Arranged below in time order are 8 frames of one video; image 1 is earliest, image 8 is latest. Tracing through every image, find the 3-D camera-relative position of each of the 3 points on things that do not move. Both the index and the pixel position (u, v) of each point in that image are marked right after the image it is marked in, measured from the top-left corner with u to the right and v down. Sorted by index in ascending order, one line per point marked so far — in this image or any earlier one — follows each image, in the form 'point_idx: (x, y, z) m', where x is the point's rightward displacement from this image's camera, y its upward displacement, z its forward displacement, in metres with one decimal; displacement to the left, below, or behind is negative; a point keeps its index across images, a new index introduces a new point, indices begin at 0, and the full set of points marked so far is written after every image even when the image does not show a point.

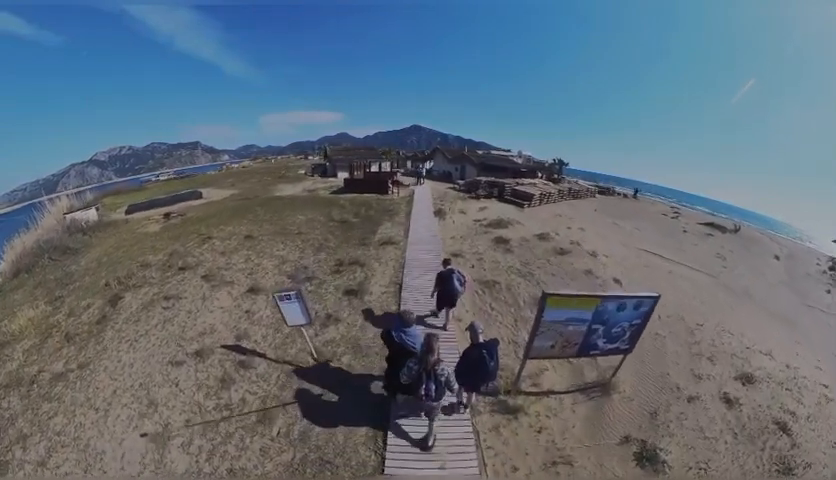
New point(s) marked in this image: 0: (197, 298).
0: (-9.2, -2.7, +15.0) m
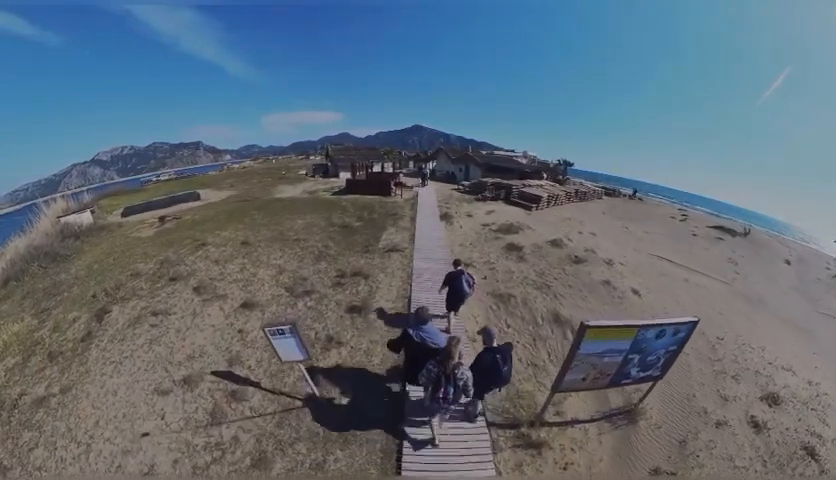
0: (-8.9, -3.1, +13.9) m
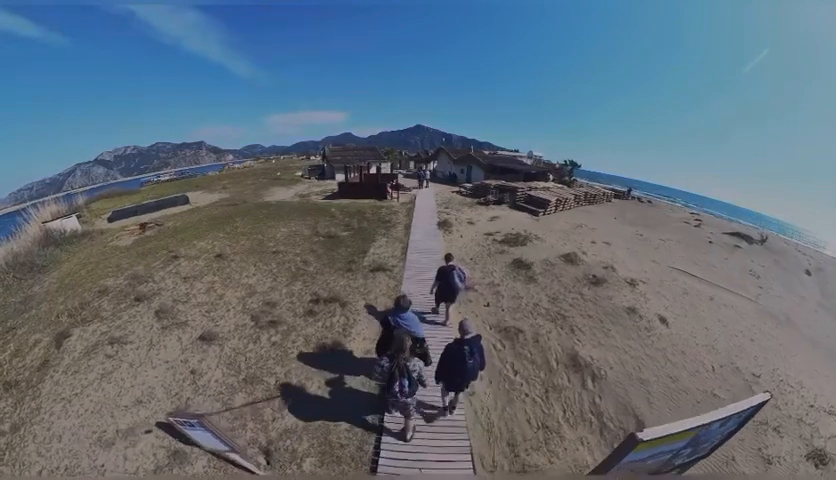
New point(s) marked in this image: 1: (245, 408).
0: (-9.2, -3.7, +12.0) m
1: (-4.3, -4.3, +8.8) m
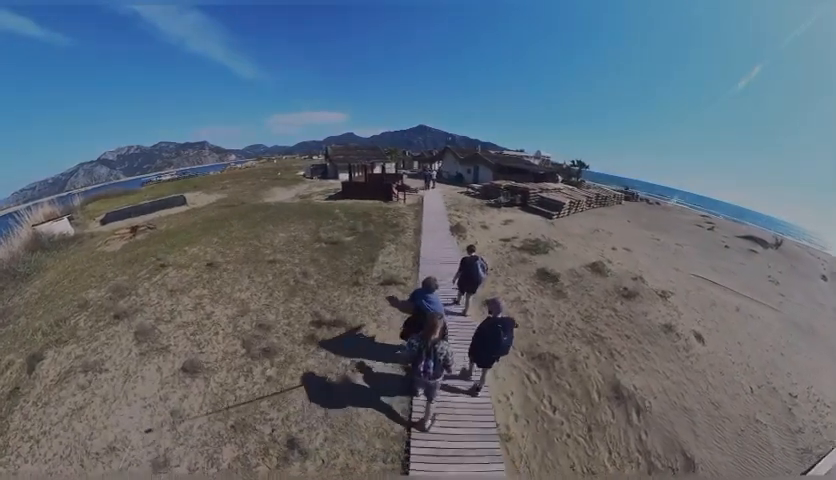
0: (-8.7, -4.0, +10.4) m
1: (-3.8, -4.6, +7.2) m
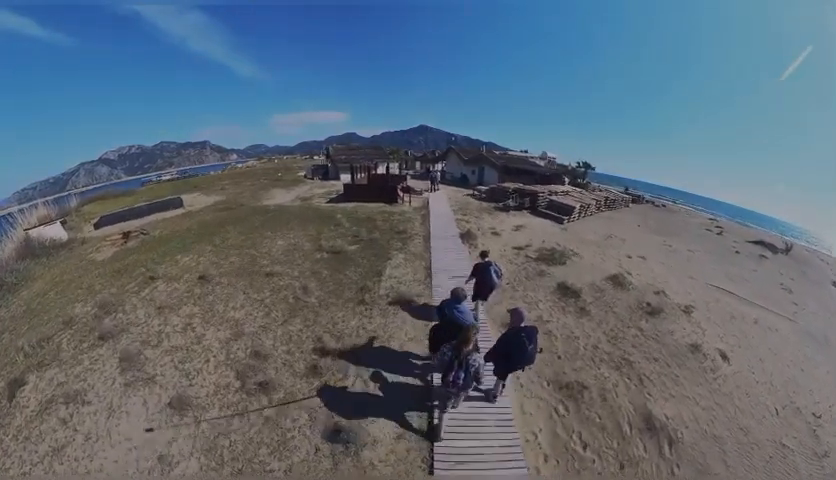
0: (-8.3, -4.3, +9.3) m
1: (-3.4, -5.0, +6.1) m
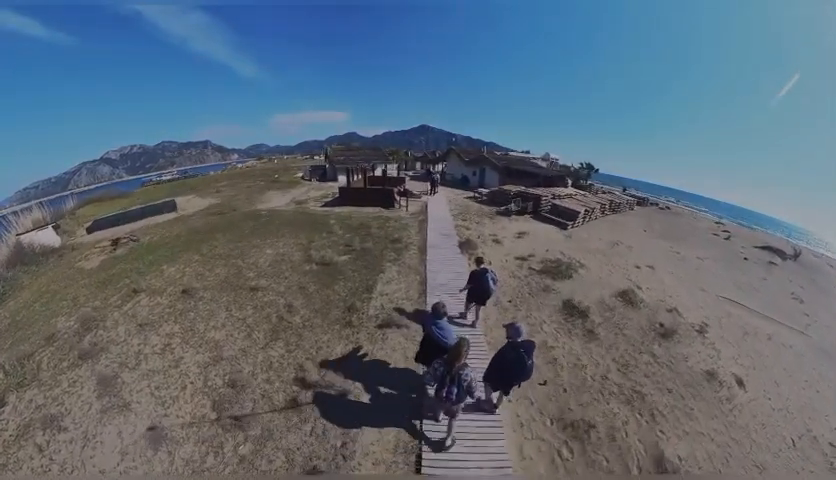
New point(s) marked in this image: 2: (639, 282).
0: (-8.5, -4.8, +8.6) m
1: (-3.6, -5.4, +5.3) m
2: (+10.4, -2.0, +16.5) m
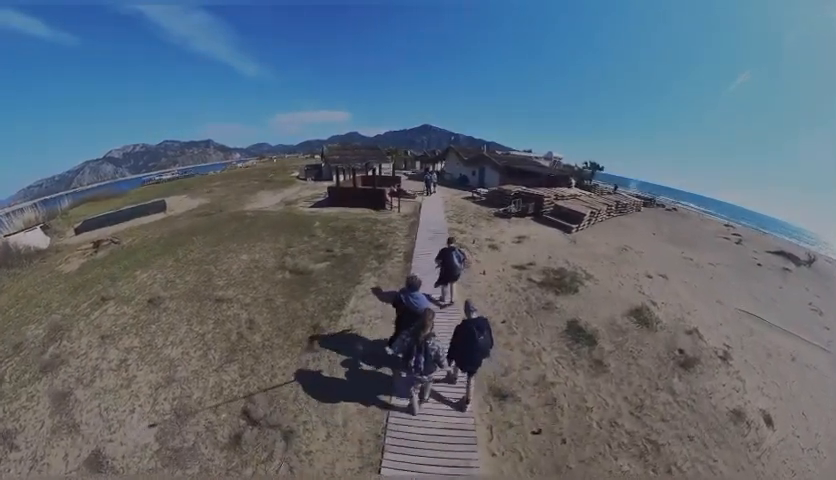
0: (-9.0, -5.0, +7.7) m
1: (-4.2, -5.7, +4.4) m
2: (+9.9, -2.2, +15.5) m
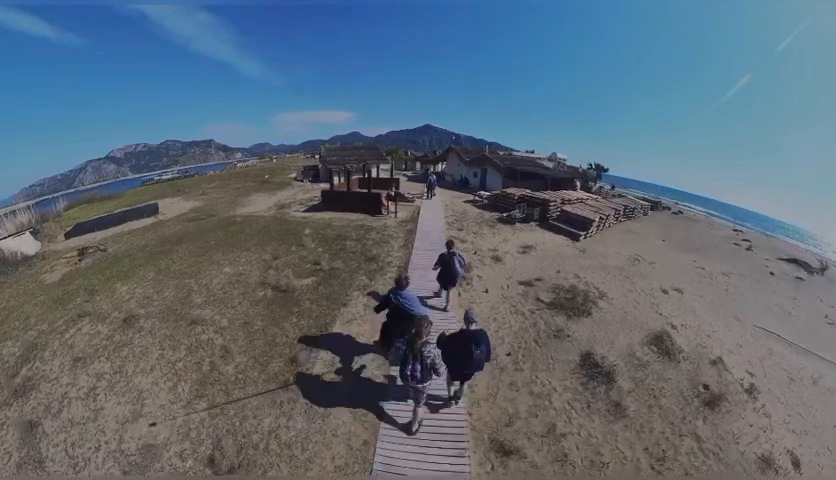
0: (-9.2, -5.5, +6.7) m
1: (-4.3, -6.2, +3.5) m
2: (+9.8, -2.7, +14.5) m
